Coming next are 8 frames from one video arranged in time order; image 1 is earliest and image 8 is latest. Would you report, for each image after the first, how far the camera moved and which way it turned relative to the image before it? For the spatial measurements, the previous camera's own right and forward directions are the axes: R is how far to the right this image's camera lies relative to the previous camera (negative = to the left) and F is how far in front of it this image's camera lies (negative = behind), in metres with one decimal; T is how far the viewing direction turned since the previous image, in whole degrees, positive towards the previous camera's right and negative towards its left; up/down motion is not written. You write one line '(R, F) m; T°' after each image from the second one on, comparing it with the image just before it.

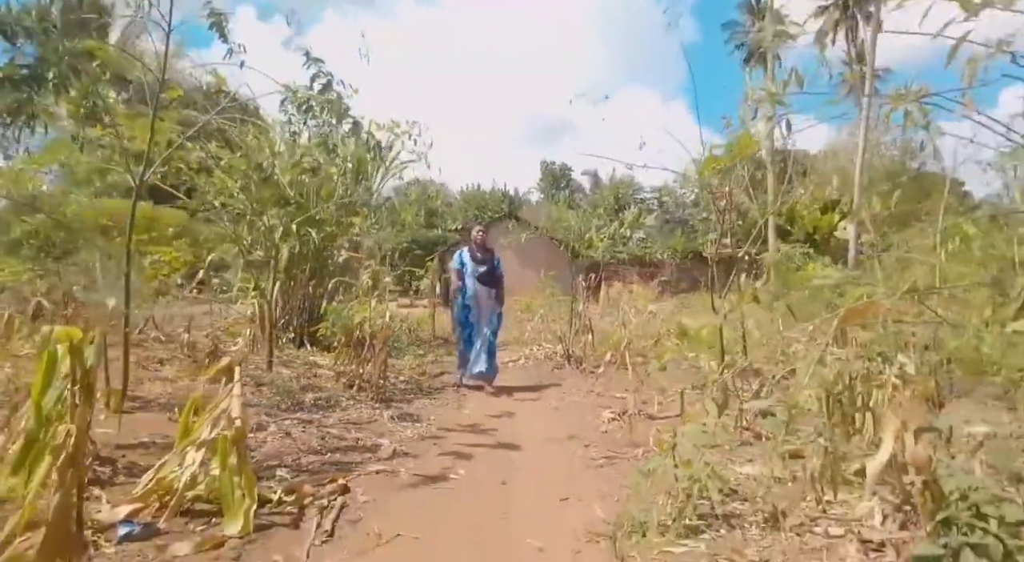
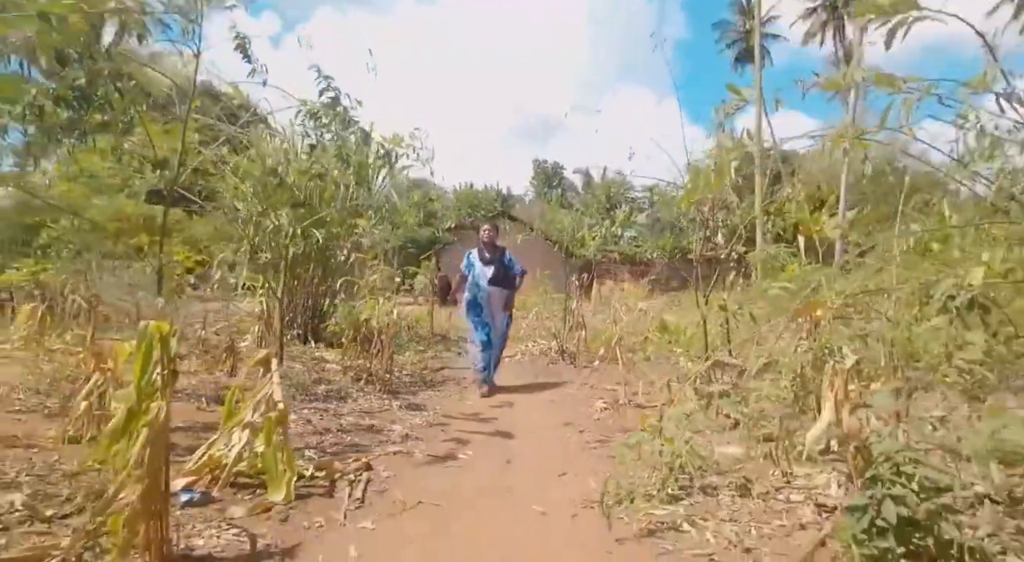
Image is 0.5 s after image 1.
(-0.1, -0.4) m; +1°
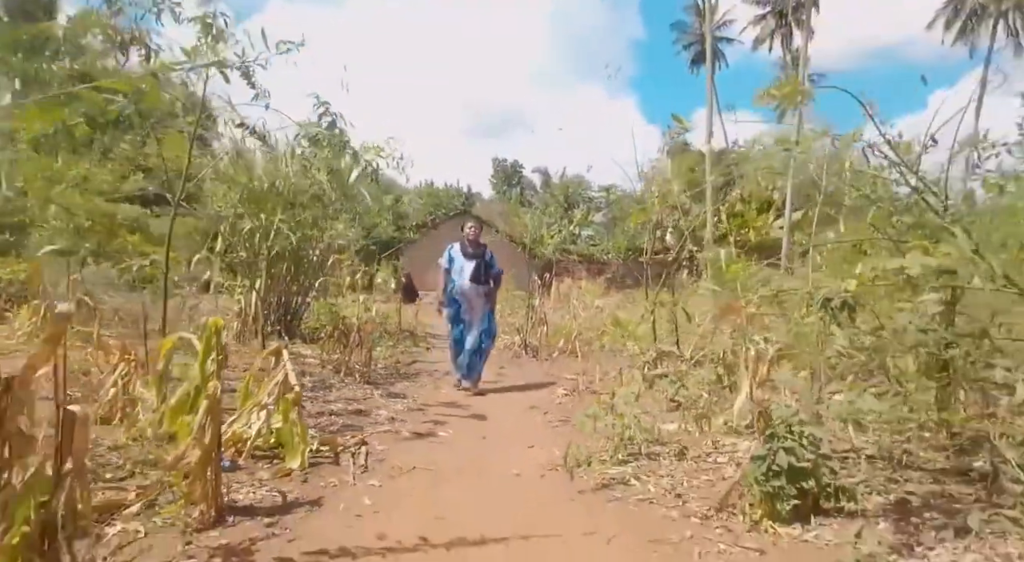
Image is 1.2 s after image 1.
(-0.1, -0.5) m; +3°
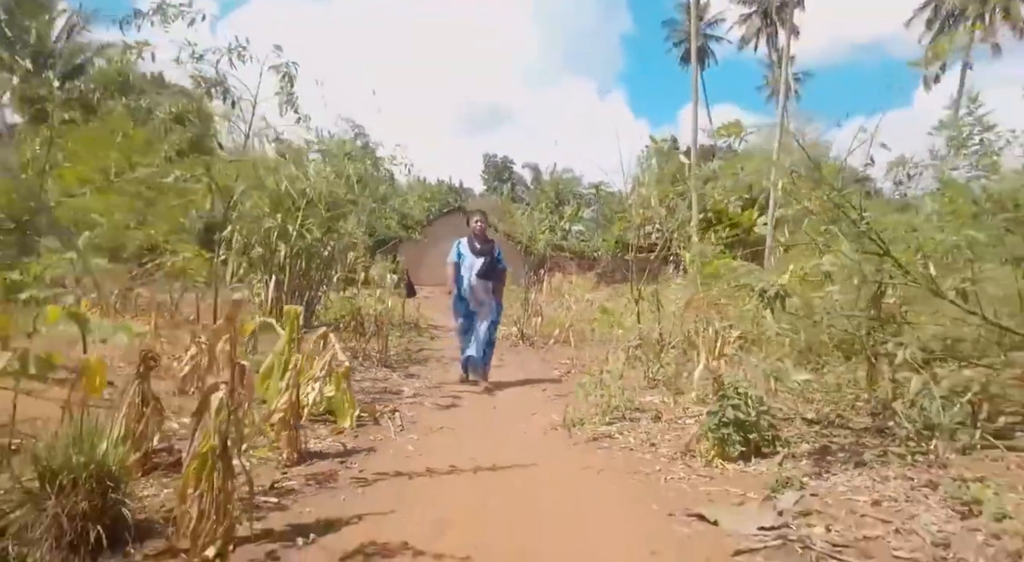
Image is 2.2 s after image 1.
(-0.1, -0.7) m; +1°
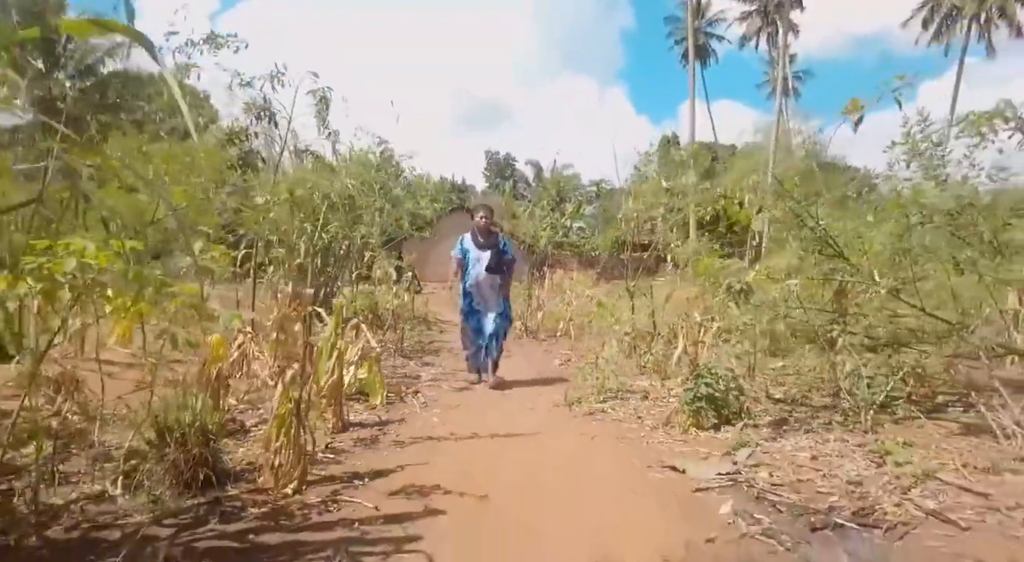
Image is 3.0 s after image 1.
(0.0, -0.6) m; 0°
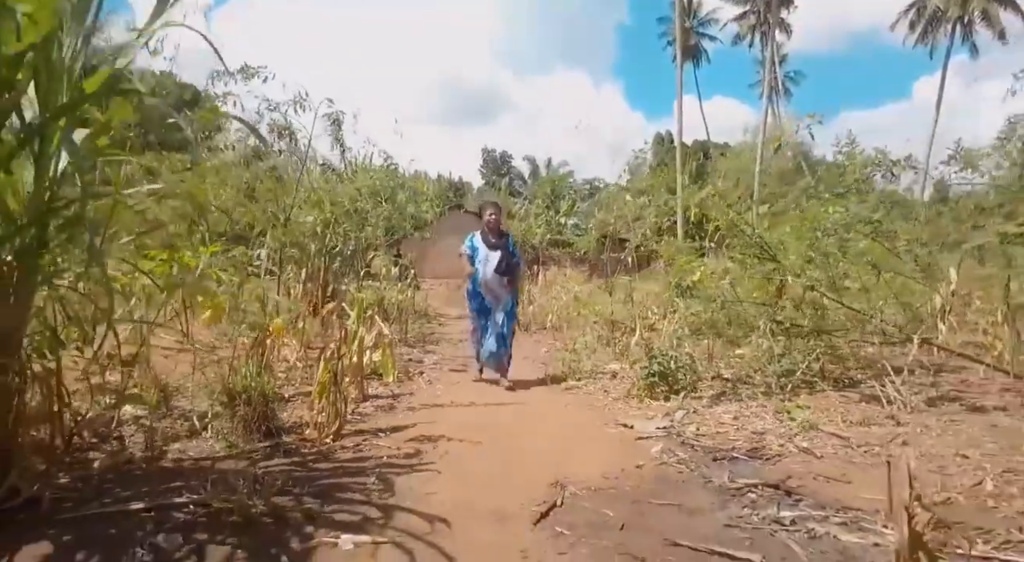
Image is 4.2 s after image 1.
(+0.1, -0.9) m; 0°
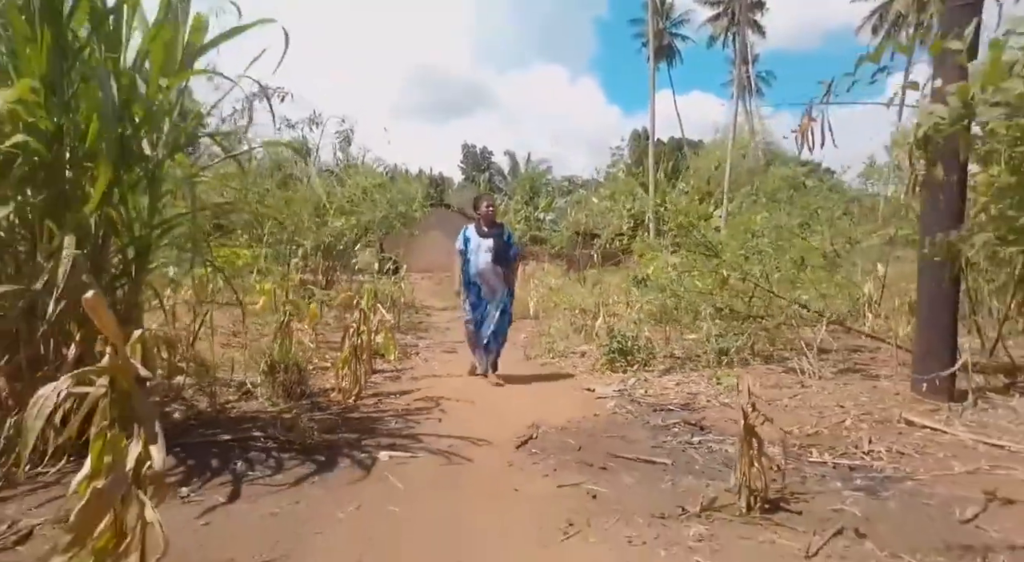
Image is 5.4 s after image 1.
(0.0, -0.9) m; +2°
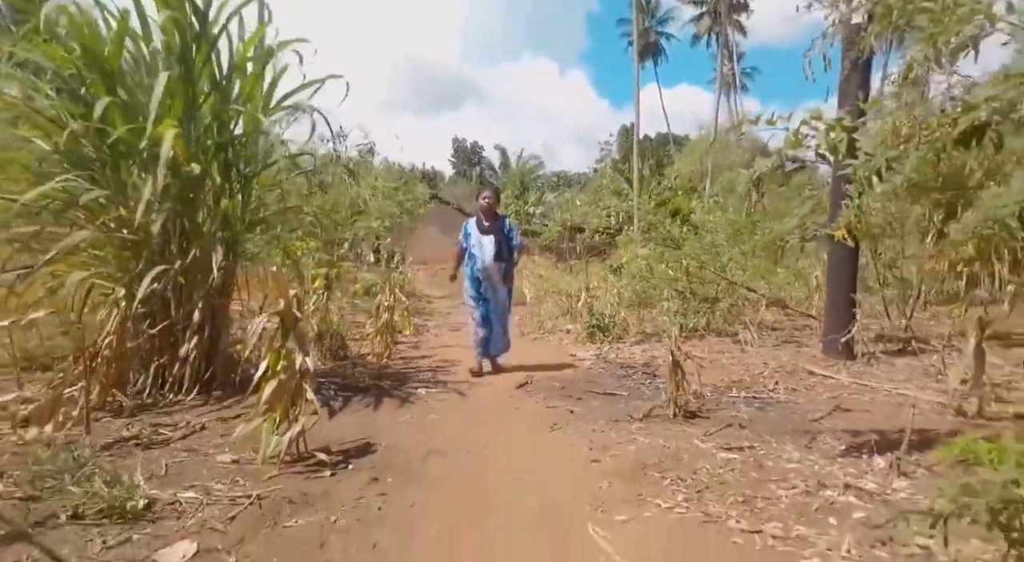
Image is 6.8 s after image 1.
(-0.1, -1.2) m; +1°
